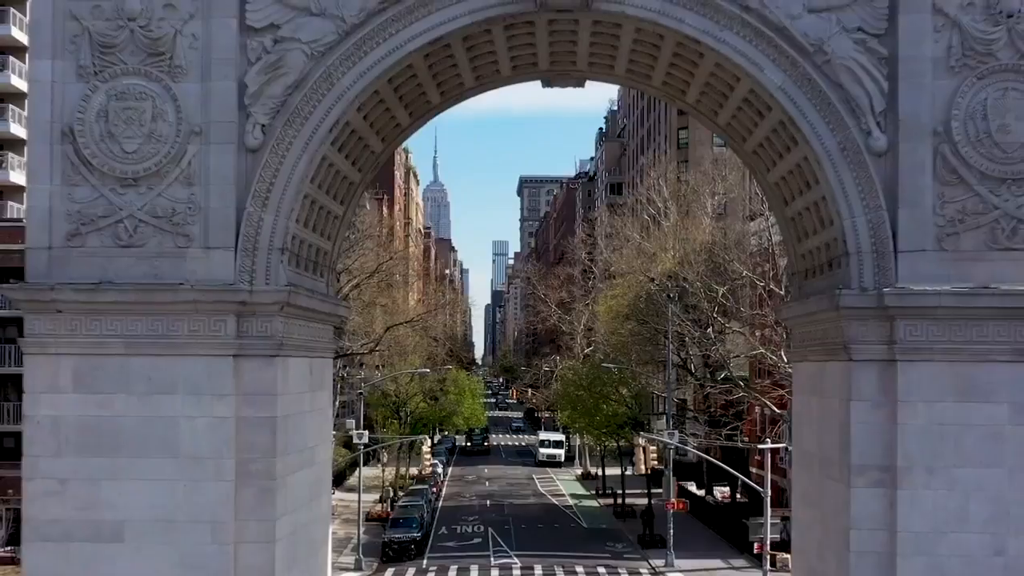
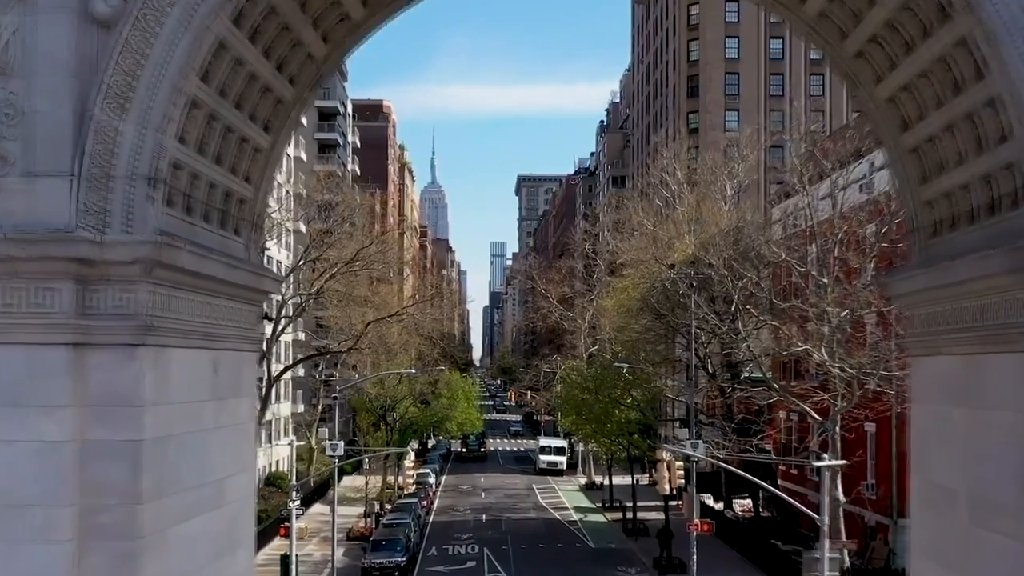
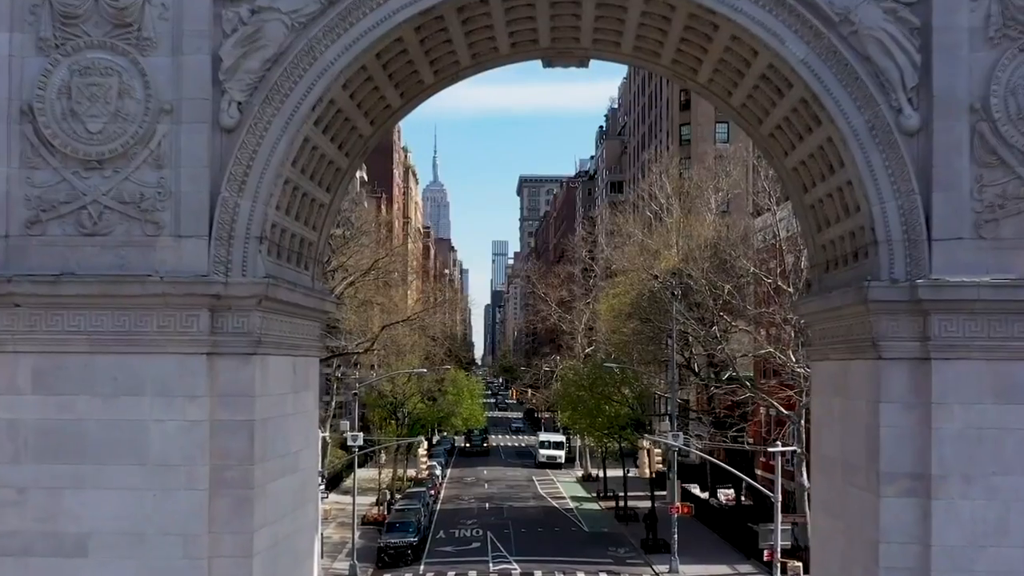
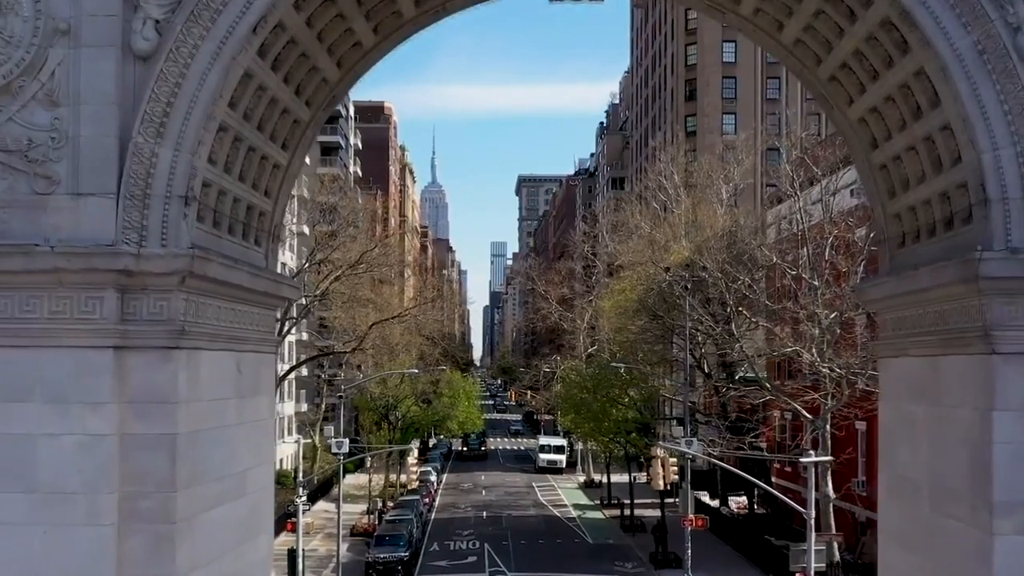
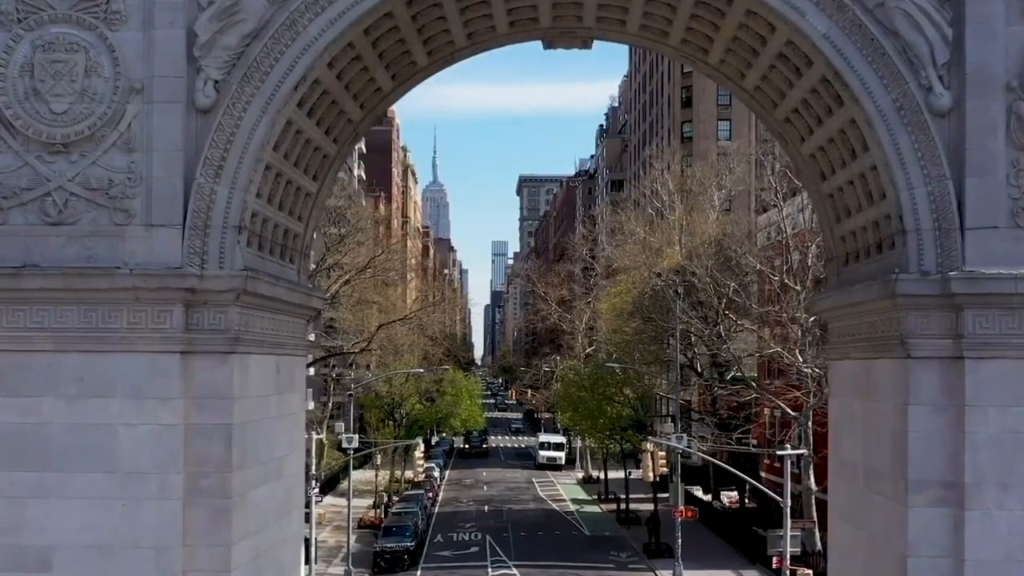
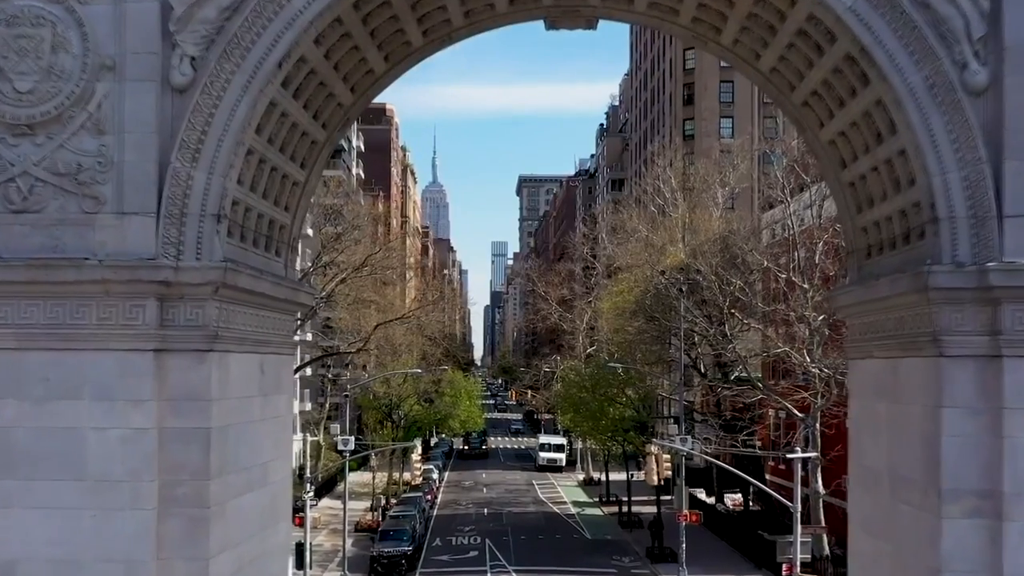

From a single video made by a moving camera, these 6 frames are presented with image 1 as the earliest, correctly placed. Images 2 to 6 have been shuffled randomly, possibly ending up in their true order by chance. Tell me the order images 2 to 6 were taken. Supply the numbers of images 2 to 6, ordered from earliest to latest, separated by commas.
3, 5, 6, 4, 2
